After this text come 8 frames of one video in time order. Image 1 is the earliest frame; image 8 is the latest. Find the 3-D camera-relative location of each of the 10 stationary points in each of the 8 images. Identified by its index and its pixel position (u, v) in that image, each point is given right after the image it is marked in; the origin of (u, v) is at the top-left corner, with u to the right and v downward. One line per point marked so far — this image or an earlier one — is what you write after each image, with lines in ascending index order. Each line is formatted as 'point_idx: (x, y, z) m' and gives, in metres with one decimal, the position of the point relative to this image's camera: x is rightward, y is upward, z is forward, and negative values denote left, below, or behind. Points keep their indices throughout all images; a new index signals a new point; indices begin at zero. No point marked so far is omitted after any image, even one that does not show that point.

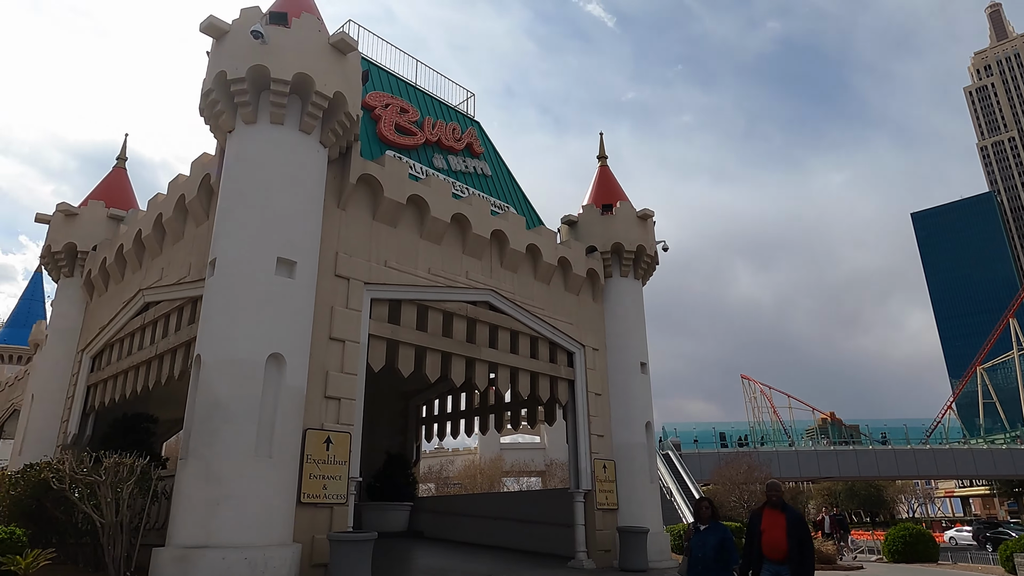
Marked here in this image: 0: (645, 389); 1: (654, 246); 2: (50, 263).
0: (+3.1, -2.3, +15.2) m
1: (+3.4, +1.0, +16.1) m
2: (-10.8, +0.6, +15.5) m
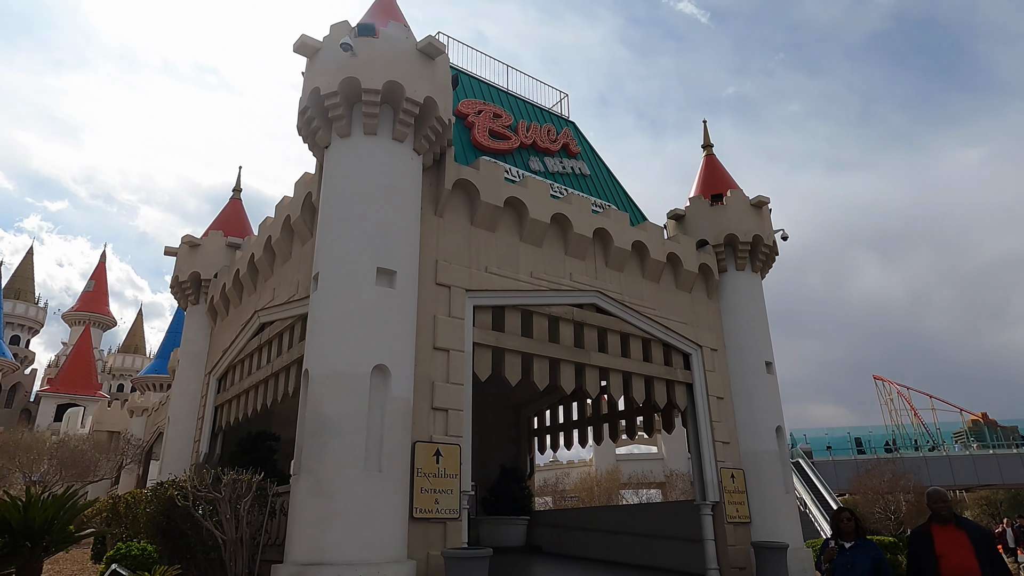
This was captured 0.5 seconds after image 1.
0: (+5.5, -2.1, +13.9) m
1: (+5.8, +1.2, +14.8) m
2: (-8.3, -0.1, +16.5) m
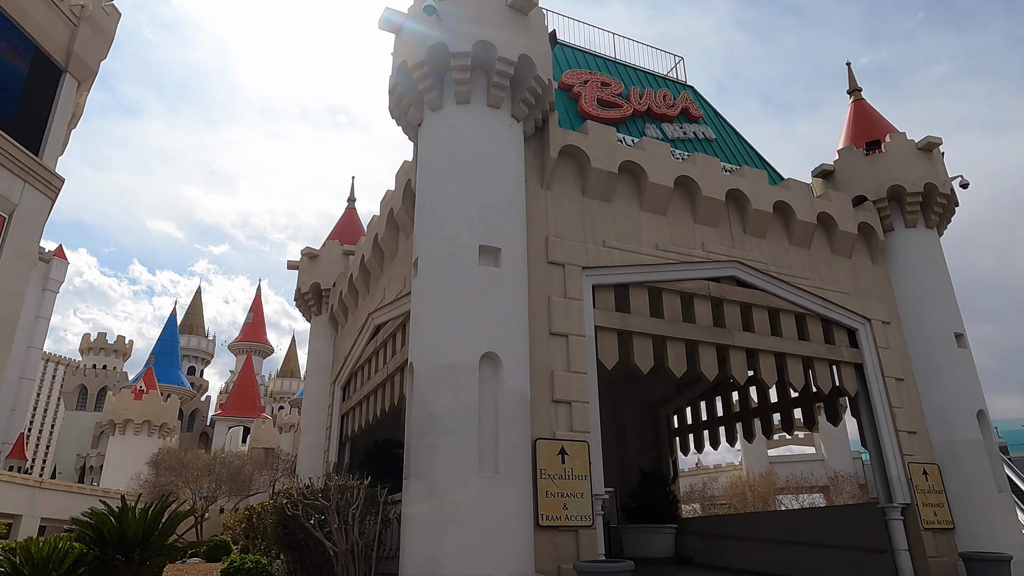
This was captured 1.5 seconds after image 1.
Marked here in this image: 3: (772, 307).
0: (+7.9, -1.4, +11.5) m
1: (+8.1, +2.0, +12.3) m
2: (-5.3, -0.4, +16.6) m
3: (+4.2, -0.3, +10.8) m
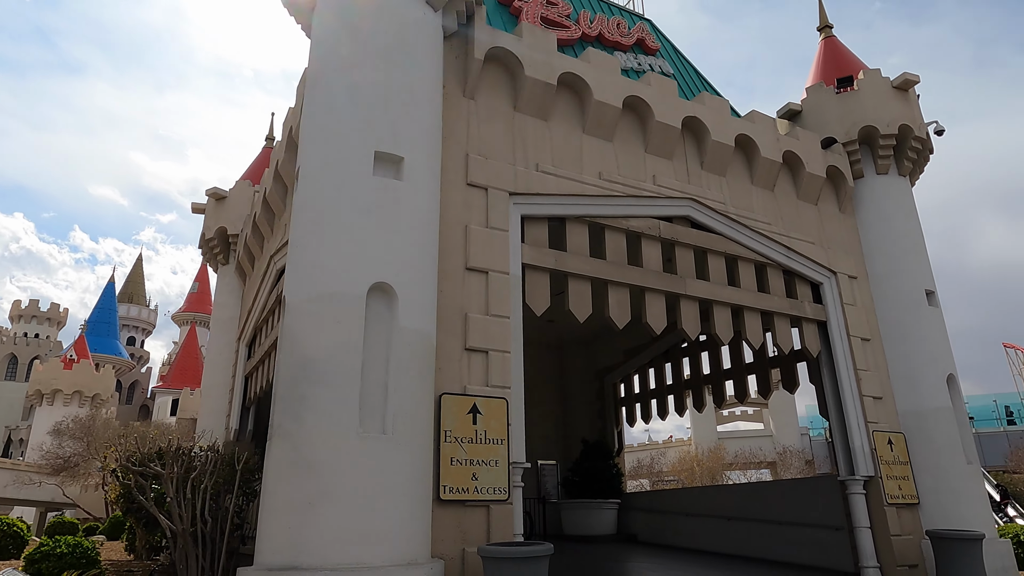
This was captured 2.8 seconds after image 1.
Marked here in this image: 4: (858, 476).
0: (+6.7, -0.6, +10.4) m
1: (+6.9, +2.7, +11.2) m
2: (-6.7, +0.8, +14.7) m
3: (+3.1, +0.5, +9.4) m
4: (+4.7, -2.6, +9.1) m
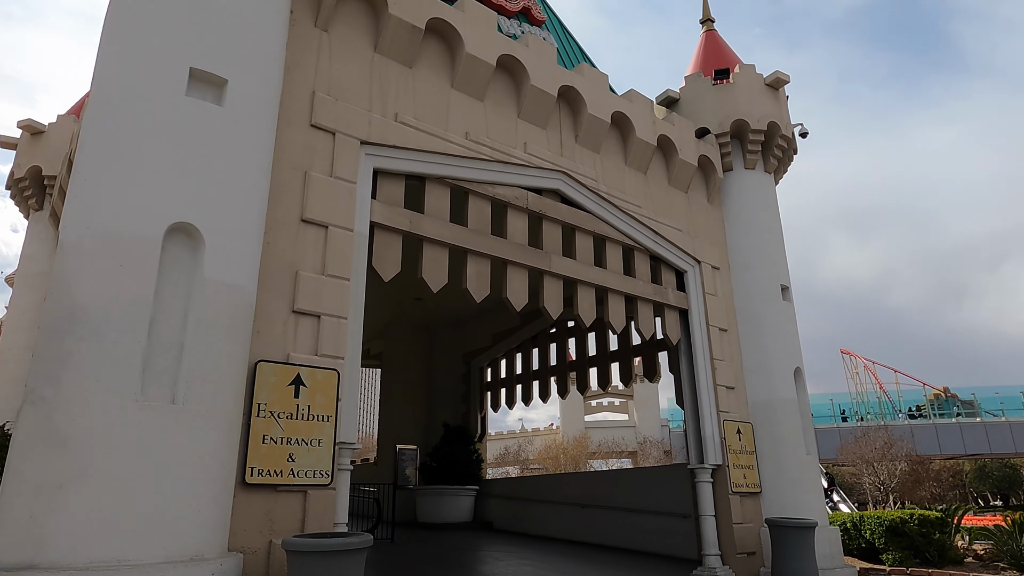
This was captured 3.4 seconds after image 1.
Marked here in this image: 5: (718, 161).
0: (+4.5, -0.5, +10.7) m
1: (+4.8, +2.8, +11.4) m
2: (-9.4, +1.8, +12.6) m
3: (+1.2, +0.8, +9.1) m
4: (+2.7, -2.4, +9.1) m
5: (+3.4, +2.1, +10.9) m
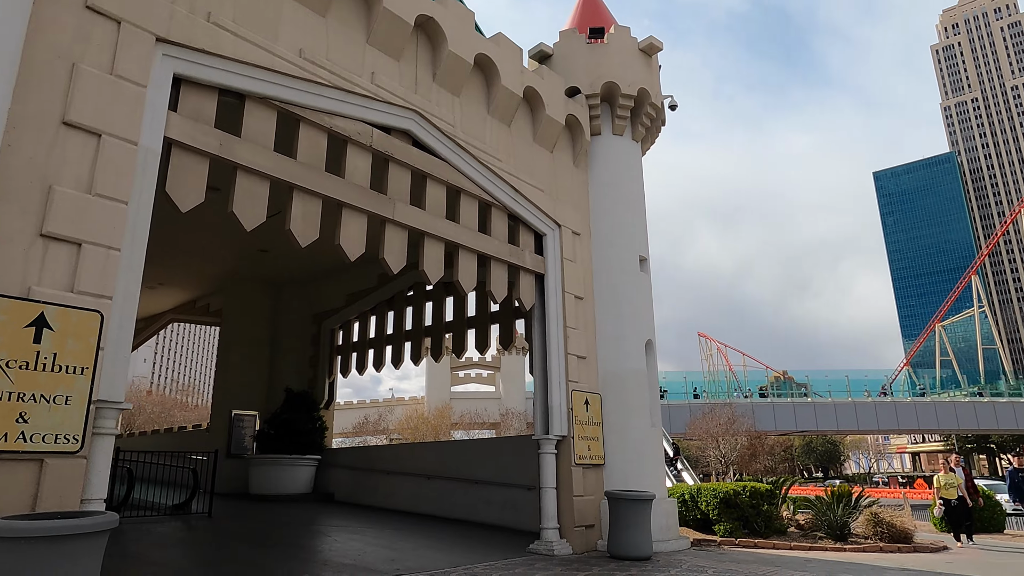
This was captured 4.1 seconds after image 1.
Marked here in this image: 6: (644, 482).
0: (+2.1, -0.1, +10.5) m
1: (+2.5, +3.3, +11.2) m
2: (-11.7, +3.1, +9.8) m
3: (-0.8, +1.3, +8.3) m
4: (+0.5, -1.9, +8.7) m
5: (+1.2, +2.6, +10.5) m
6: (+1.9, -2.8, +9.5) m
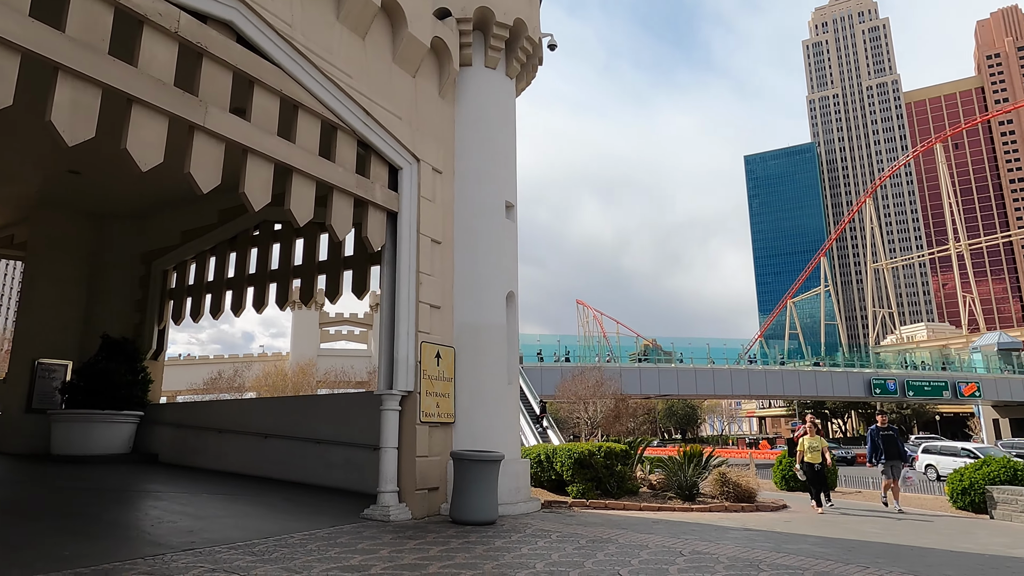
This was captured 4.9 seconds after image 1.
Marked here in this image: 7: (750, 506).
0: (0.0, +0.7, +9.8) m
1: (+0.4, +4.0, +10.4) m
2: (-13.3, +4.4, +6.6) m
3: (-2.4, +2.1, +7.1) m
4: (-1.4, -1.2, +7.9) m
5: (-0.8, +3.4, +9.4) m
6: (-0.2, -2.0, +8.9) m
7: (+3.5, -3.2, +9.7) m
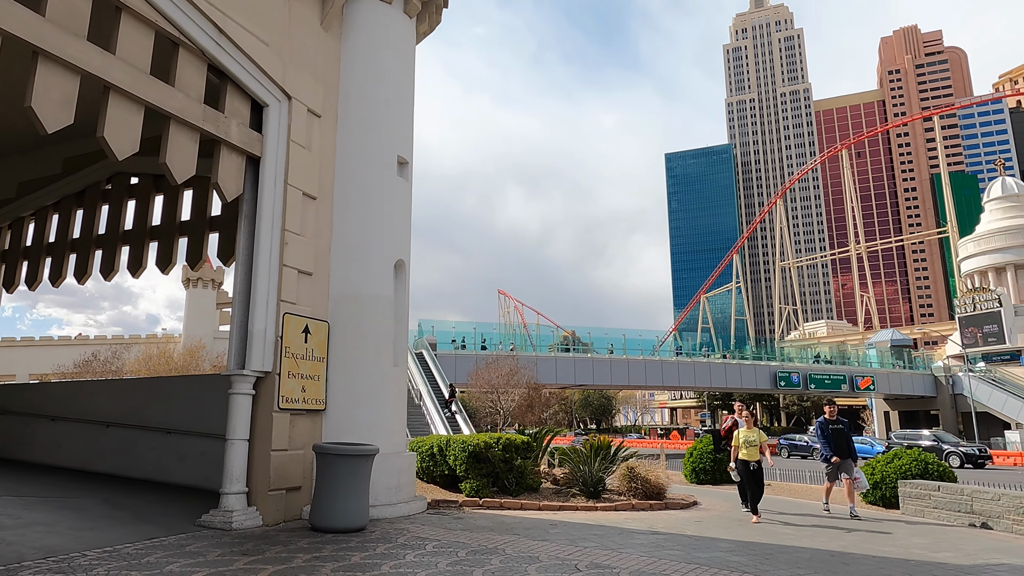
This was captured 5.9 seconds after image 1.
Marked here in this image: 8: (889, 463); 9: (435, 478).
0: (-1.4, +1.1, +8.5) m
1: (-0.9, +4.4, +9.1) m
2: (-14.1, +5.1, +3.8) m
3: (-3.4, +2.5, +5.5) m
4: (-2.6, -0.8, +6.5) m
5: (-2.1, +3.8, +8.1) m
6: (-1.6, -1.6, +7.6) m
7: (+2.0, -2.9, +8.9) m
8: (+5.5, -2.6, +9.7) m
9: (-1.1, -2.7, +9.5) m
